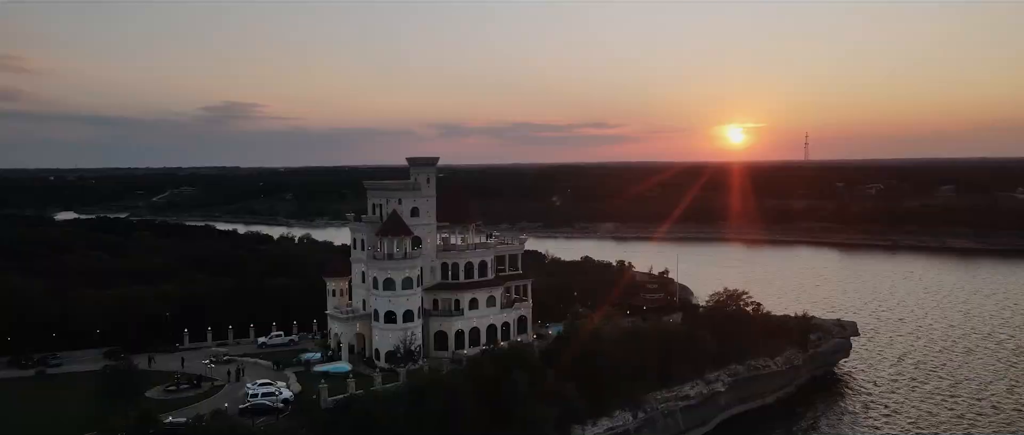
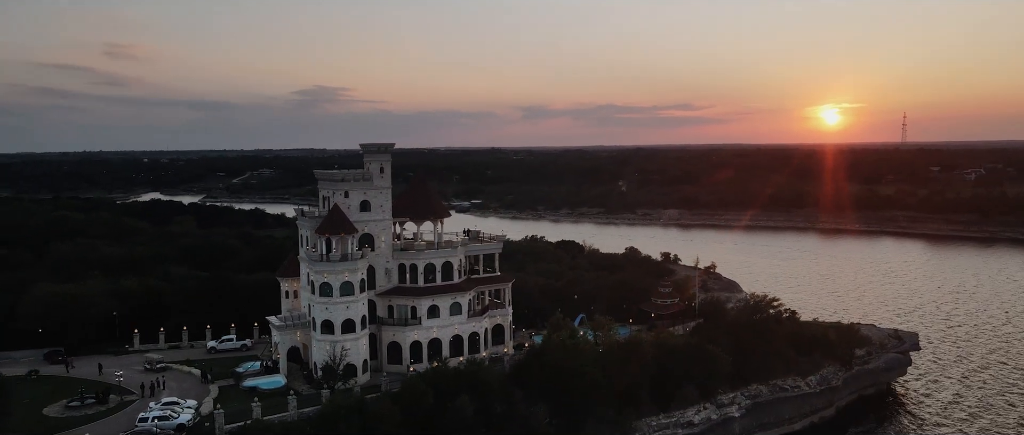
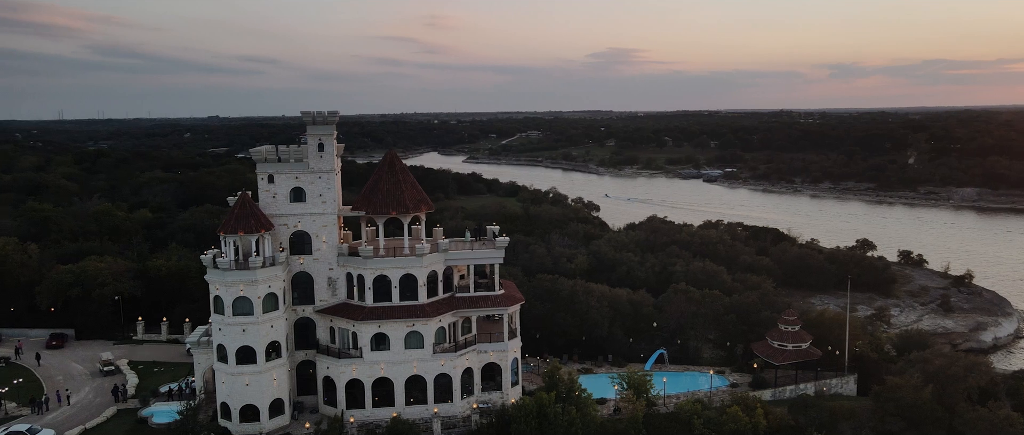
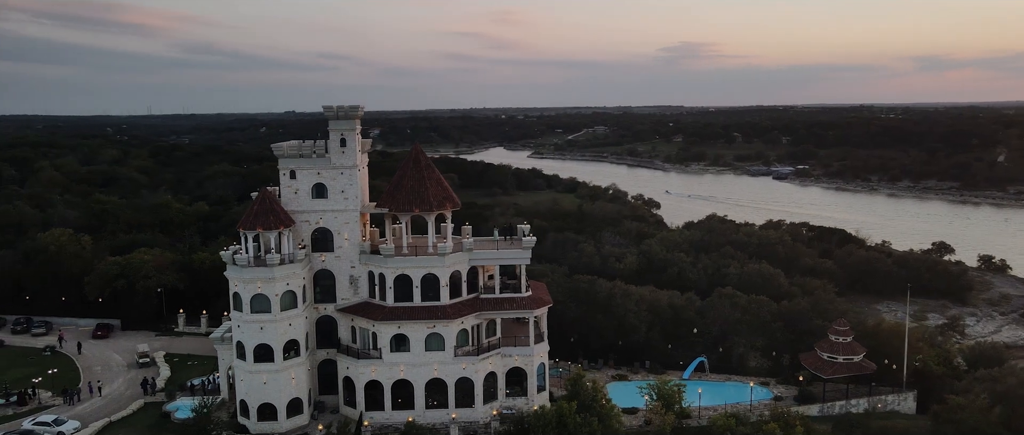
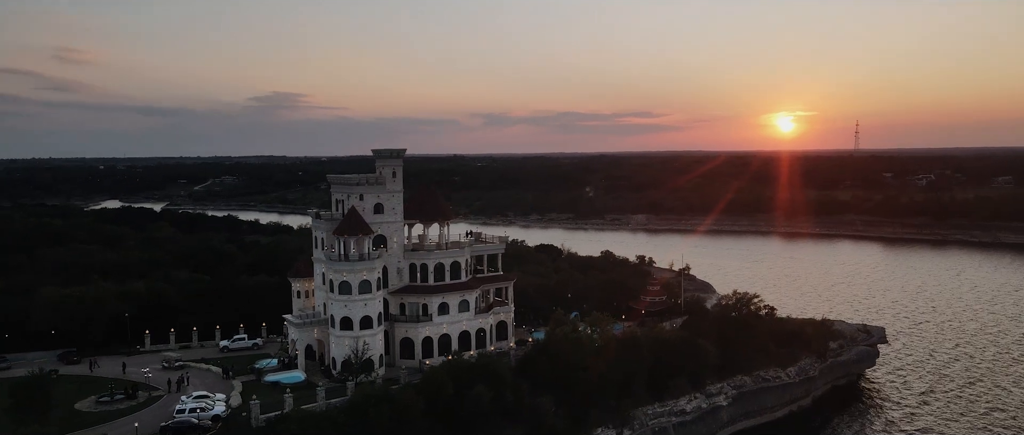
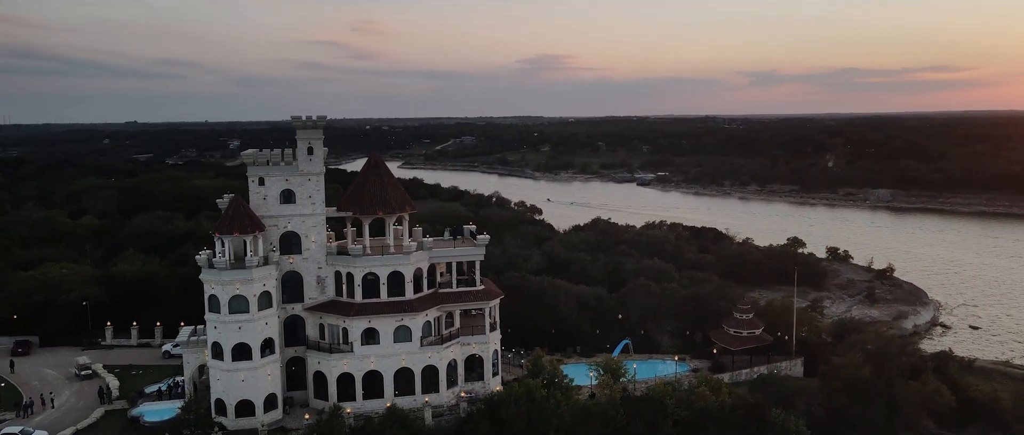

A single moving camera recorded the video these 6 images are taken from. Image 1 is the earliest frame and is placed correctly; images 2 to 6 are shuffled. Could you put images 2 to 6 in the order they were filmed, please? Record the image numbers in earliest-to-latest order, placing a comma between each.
5, 2, 6, 3, 4
